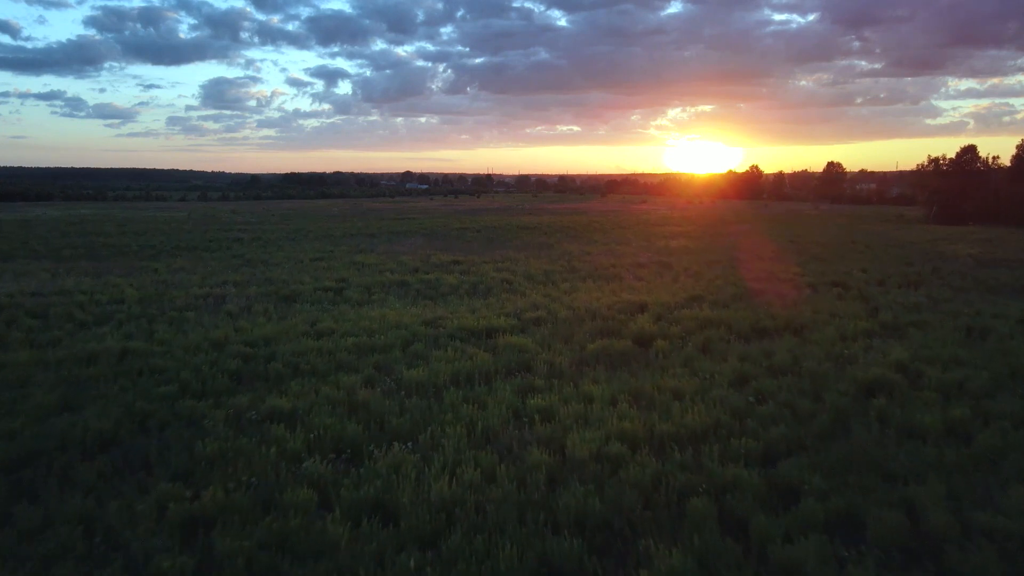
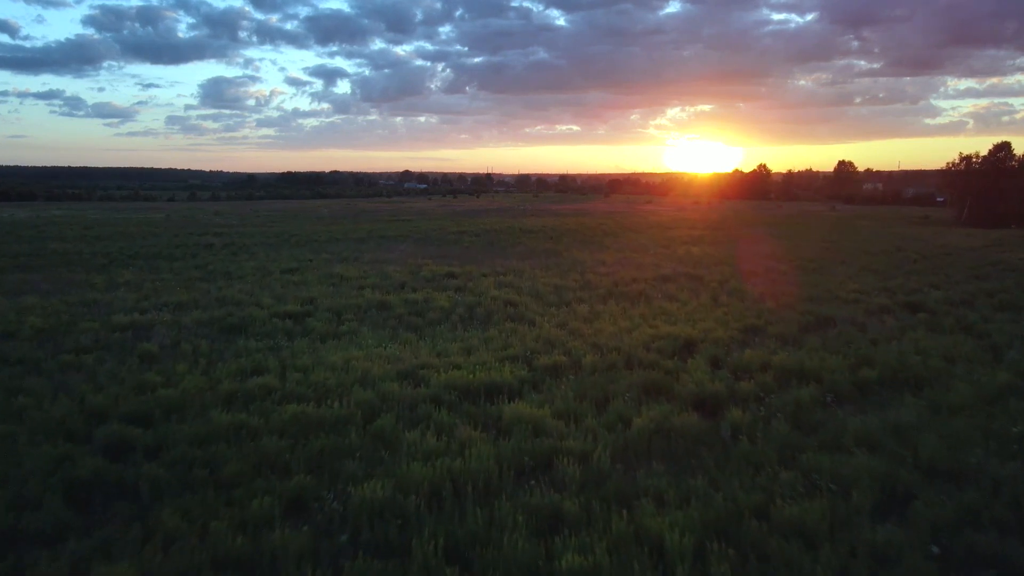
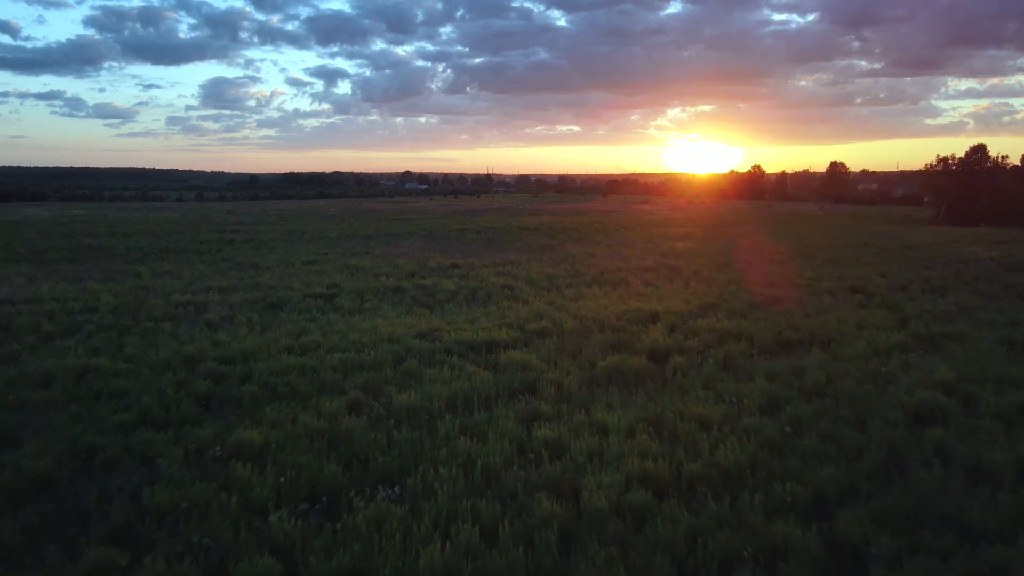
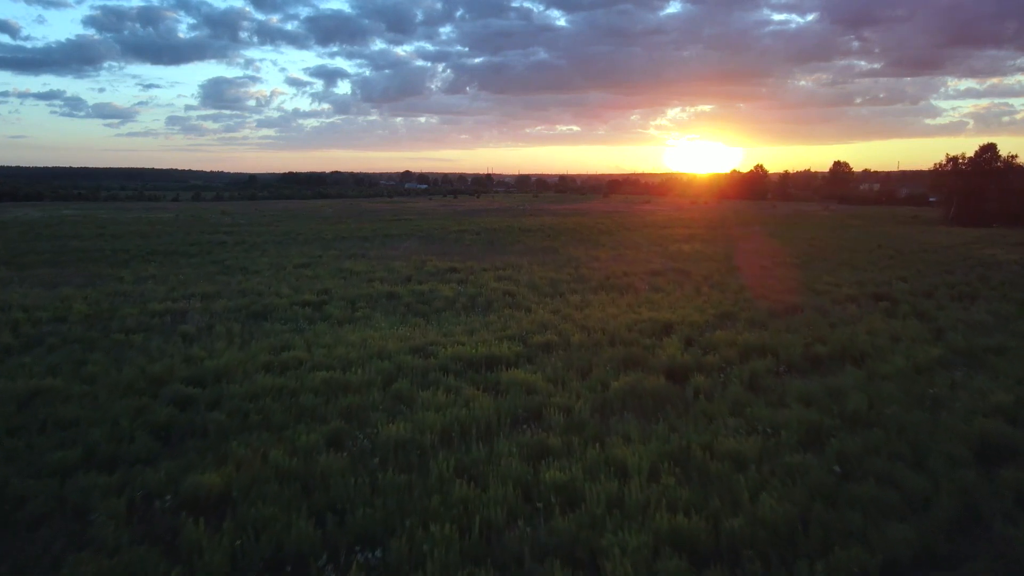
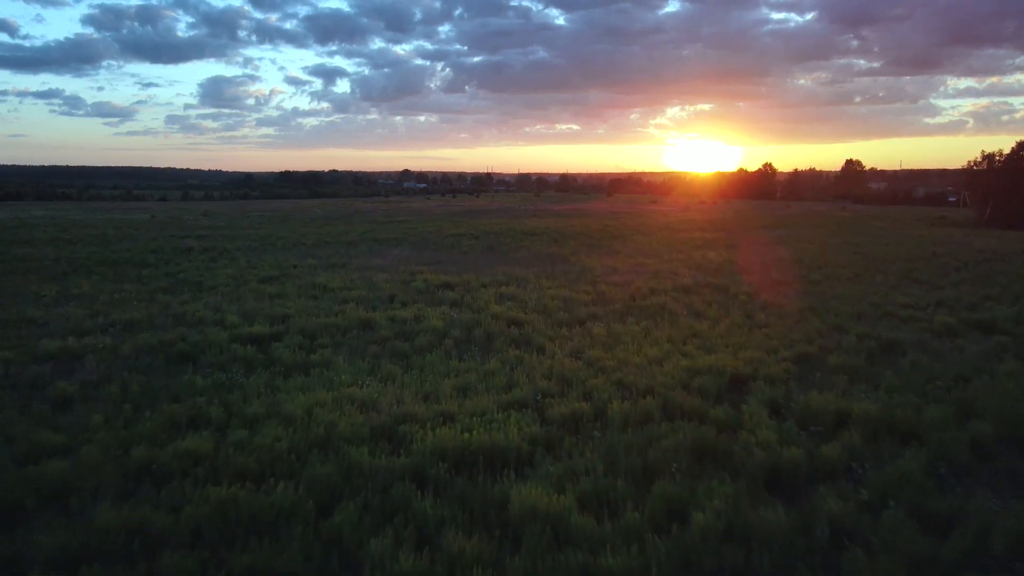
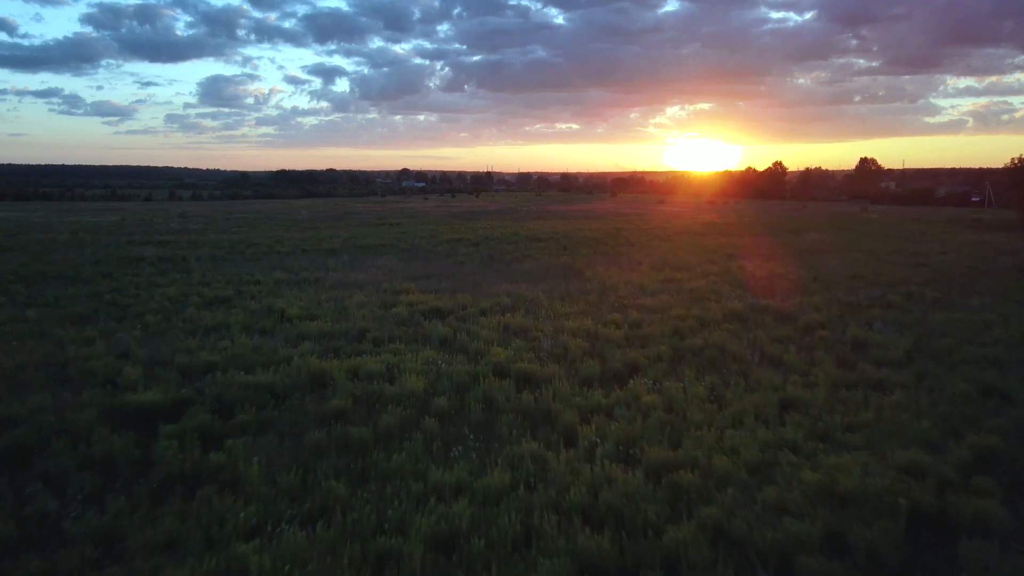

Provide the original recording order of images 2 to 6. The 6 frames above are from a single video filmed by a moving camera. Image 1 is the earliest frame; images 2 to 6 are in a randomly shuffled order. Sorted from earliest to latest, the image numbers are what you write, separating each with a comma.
3, 4, 2, 5, 6
